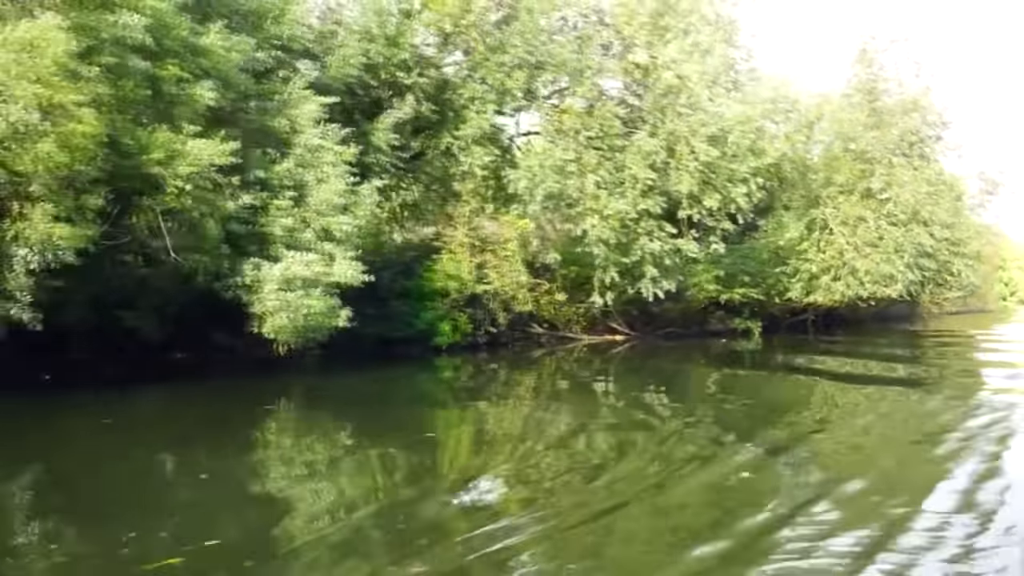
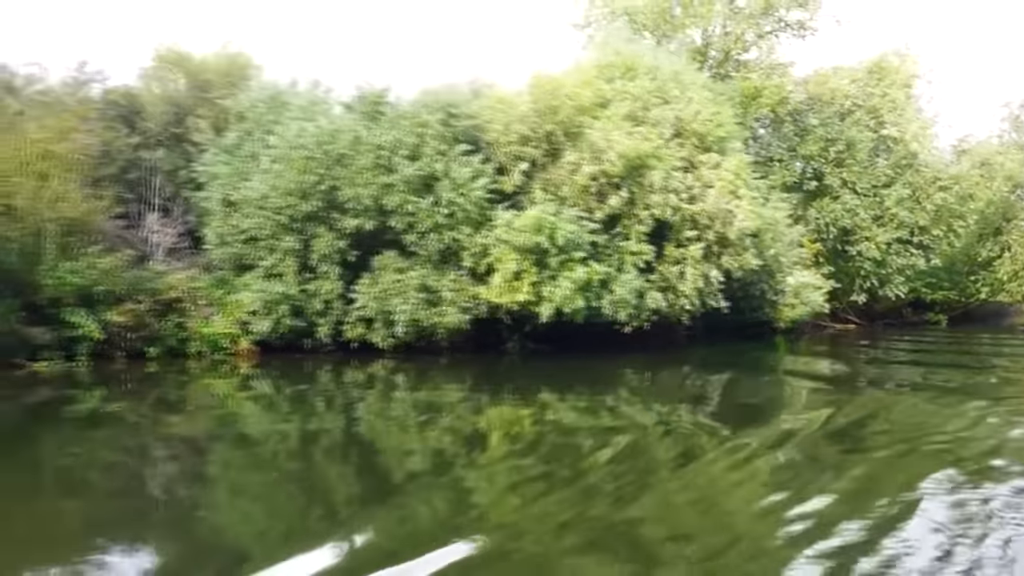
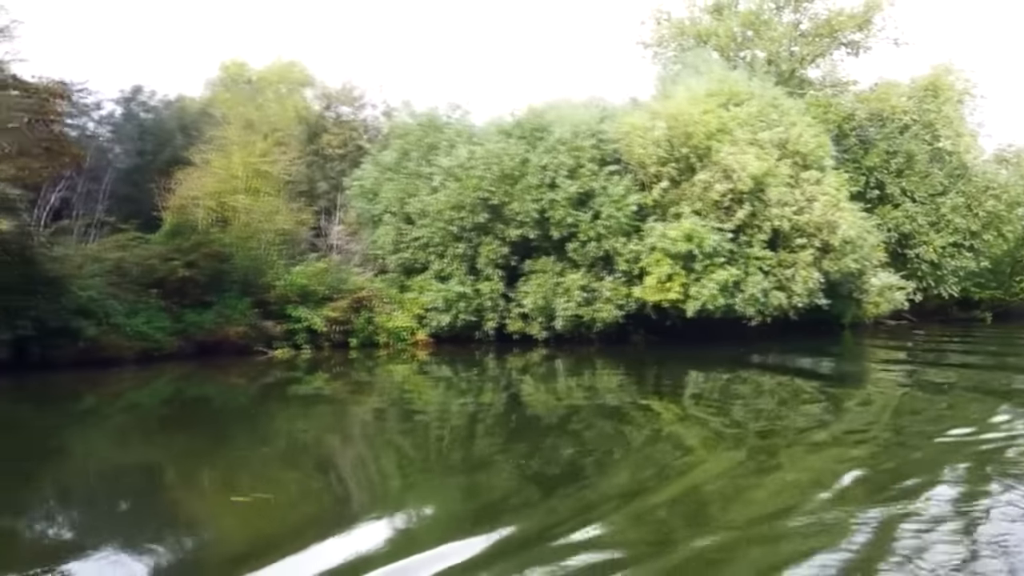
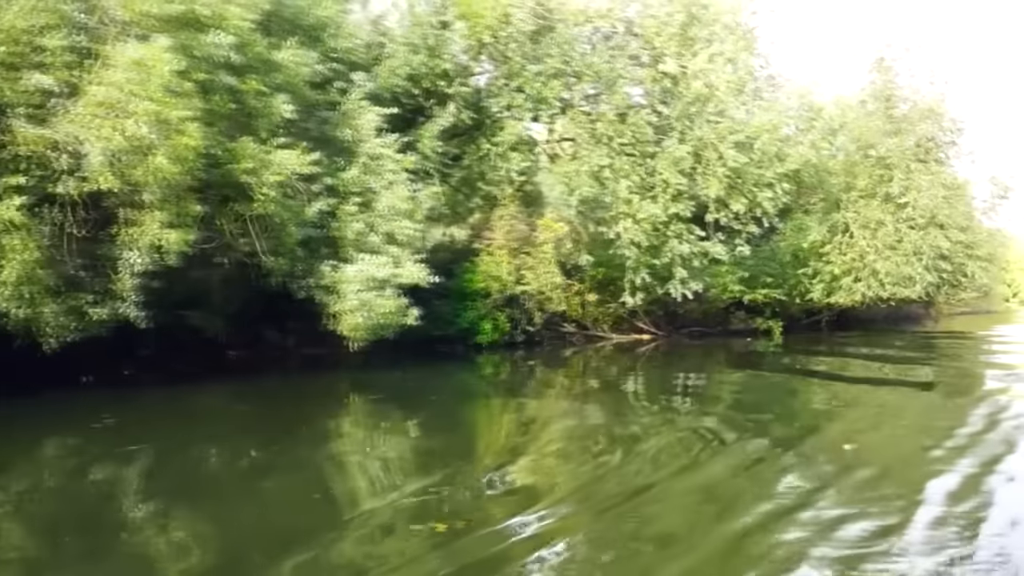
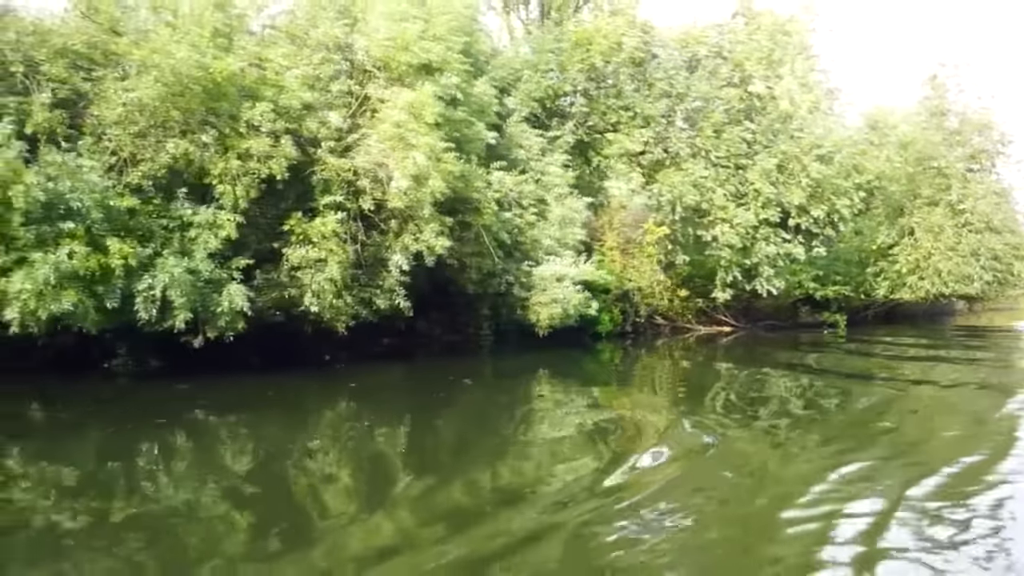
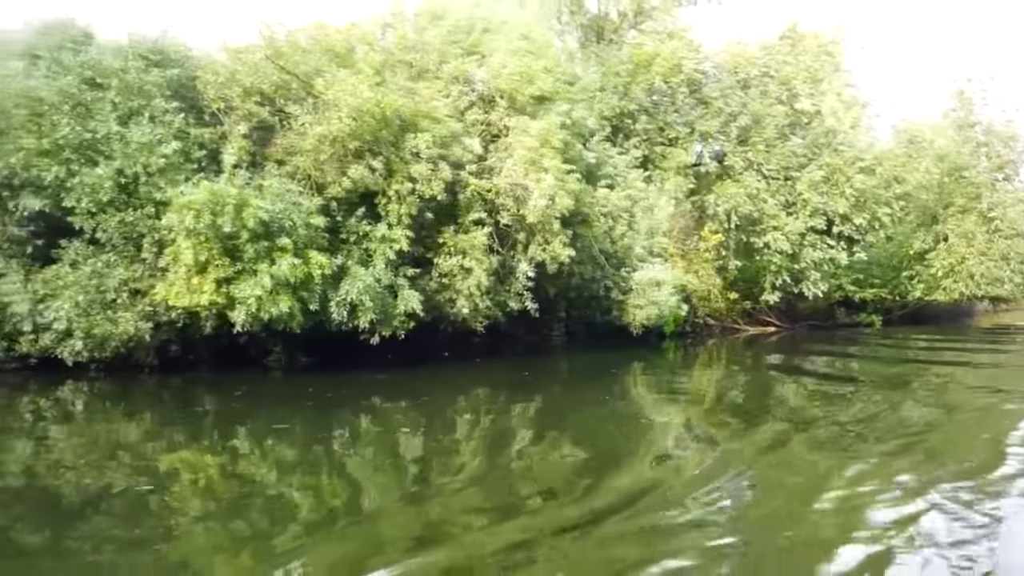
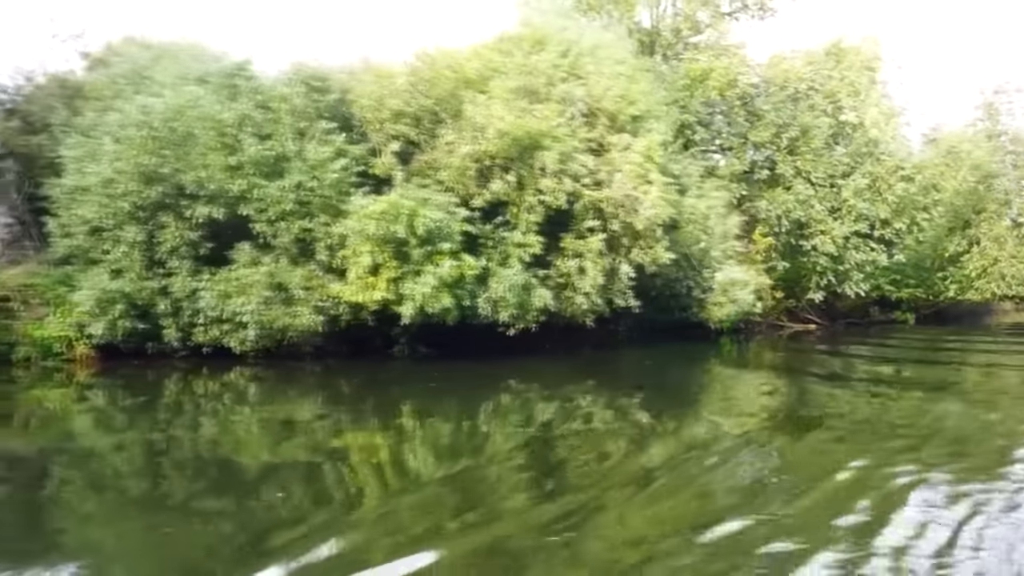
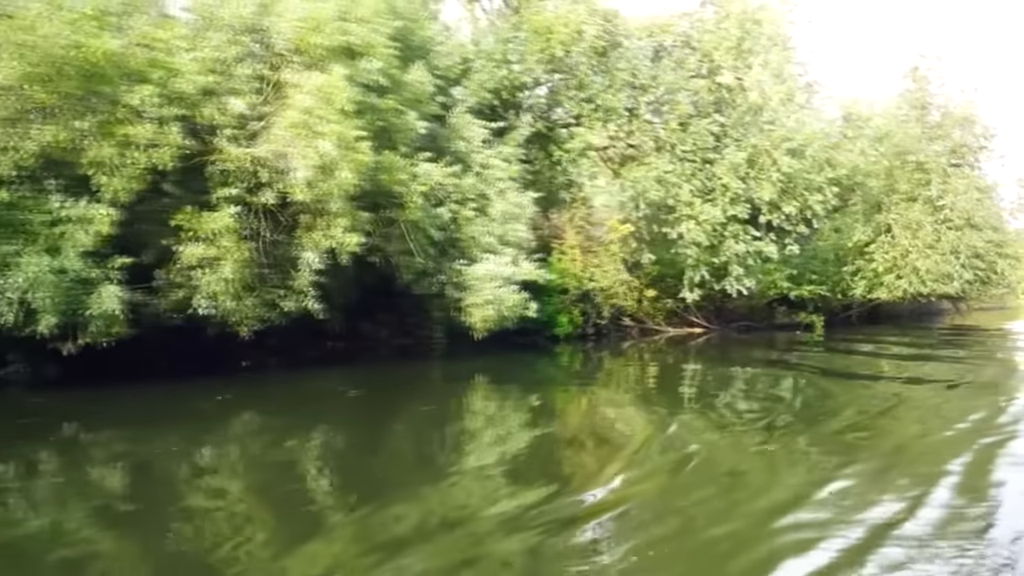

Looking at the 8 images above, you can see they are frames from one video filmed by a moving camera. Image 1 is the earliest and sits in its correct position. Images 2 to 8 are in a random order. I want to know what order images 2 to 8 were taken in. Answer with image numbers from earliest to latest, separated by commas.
4, 8, 5, 6, 7, 2, 3
